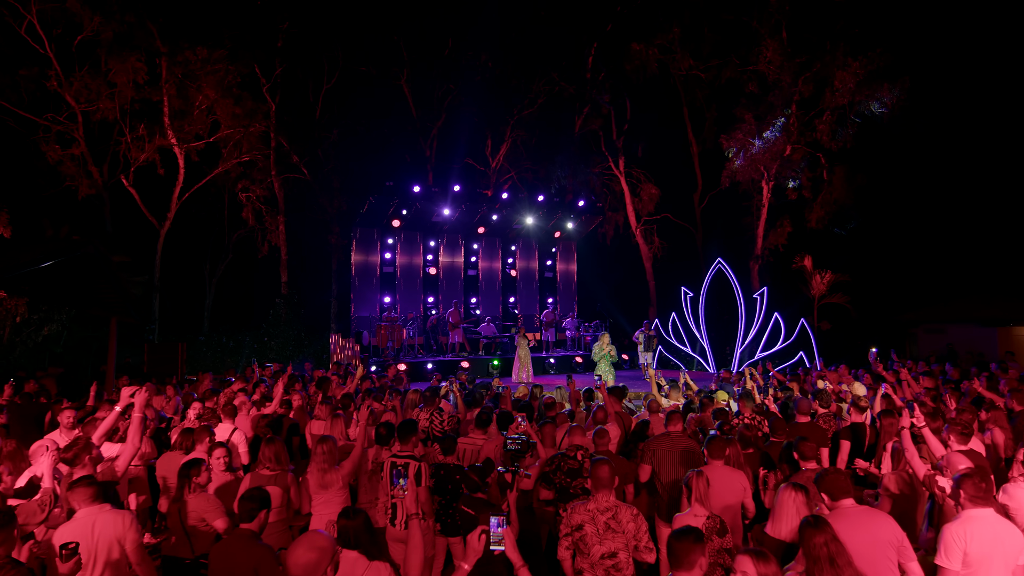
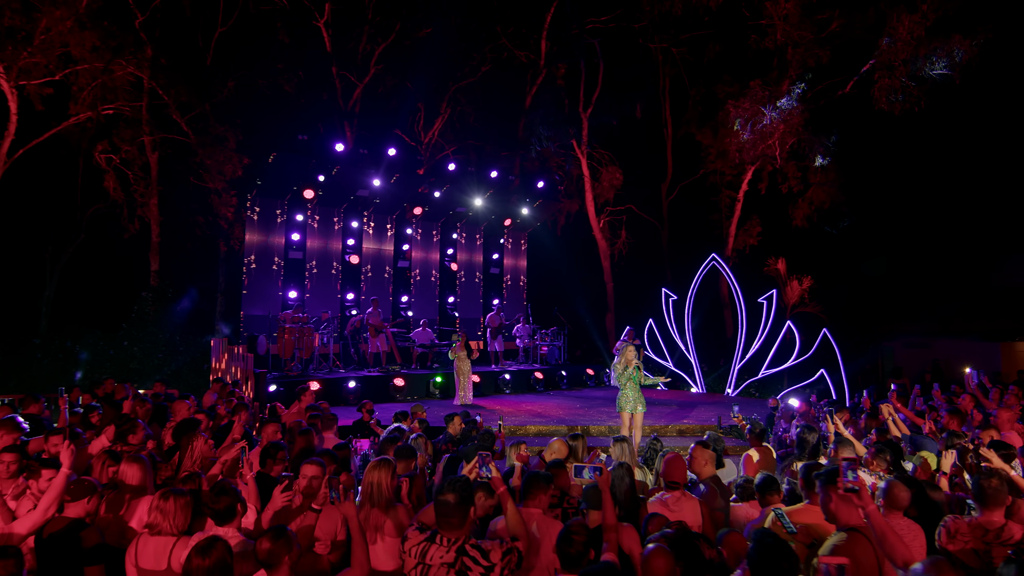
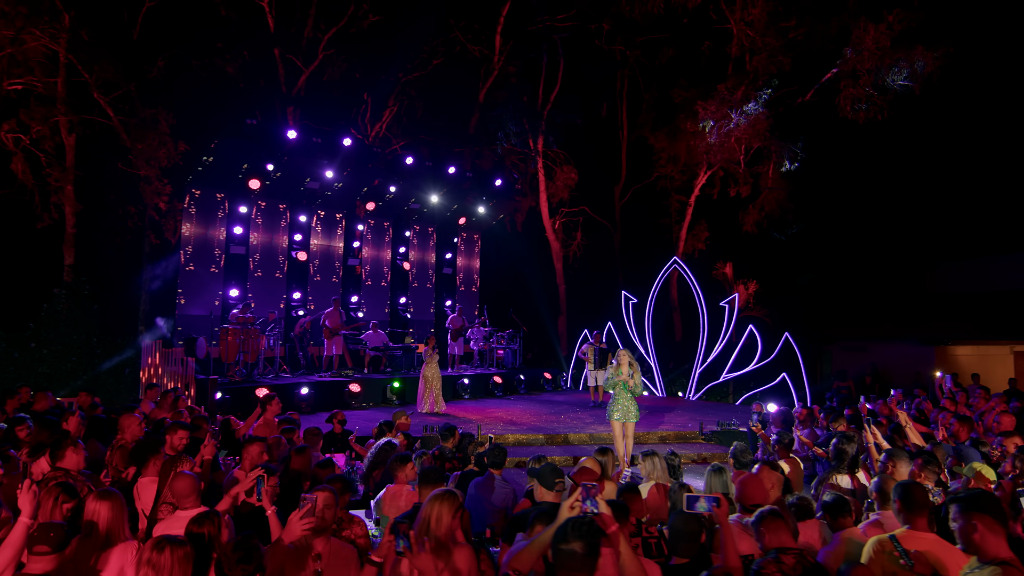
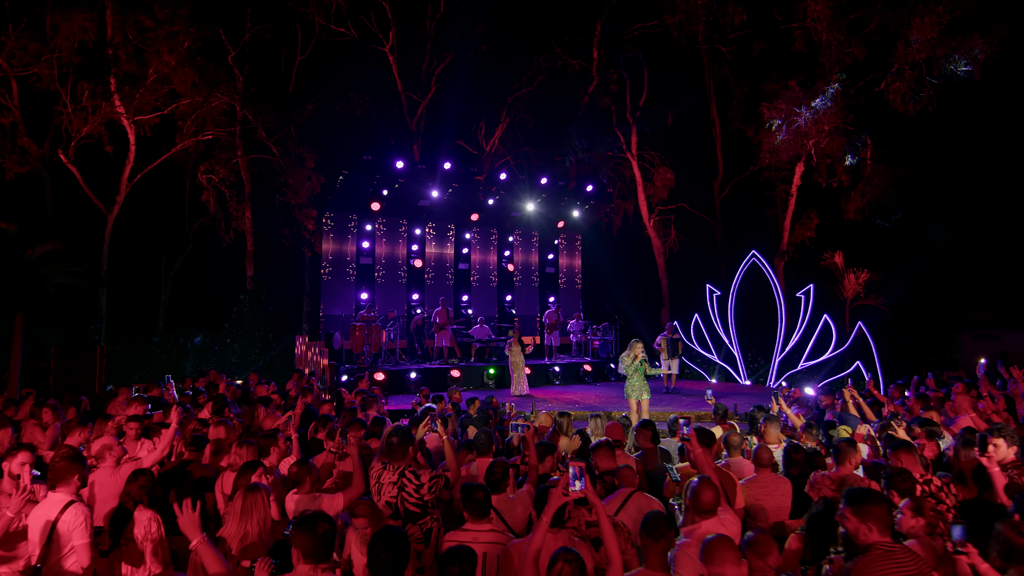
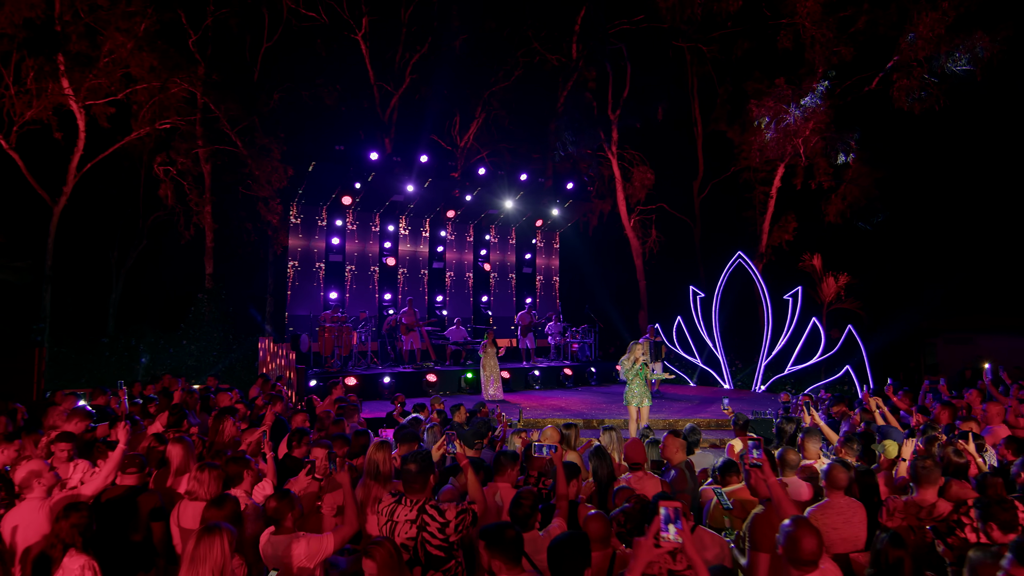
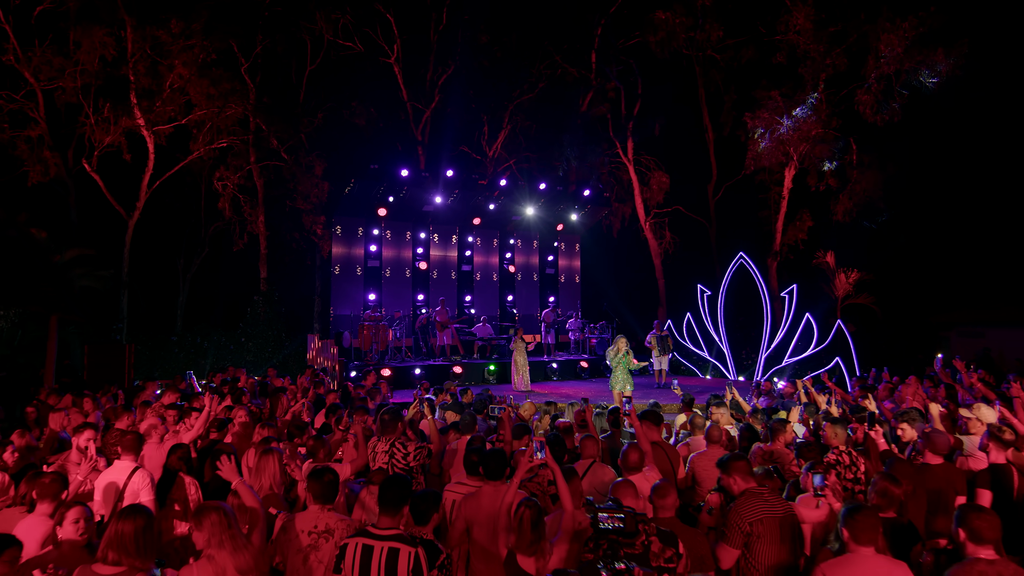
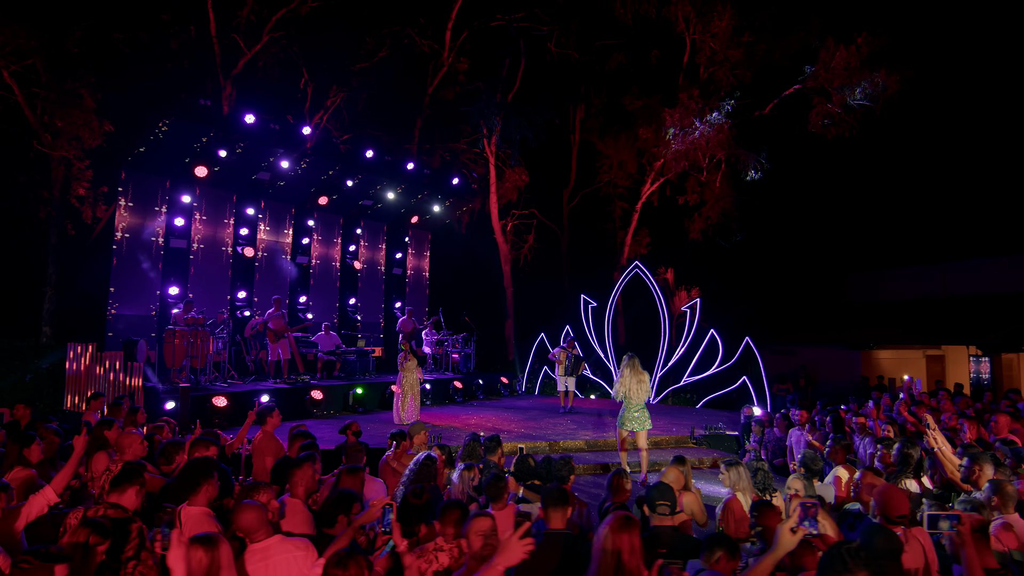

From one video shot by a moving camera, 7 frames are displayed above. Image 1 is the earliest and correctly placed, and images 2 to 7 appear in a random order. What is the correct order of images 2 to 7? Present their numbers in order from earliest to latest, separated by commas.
6, 4, 5, 2, 3, 7
